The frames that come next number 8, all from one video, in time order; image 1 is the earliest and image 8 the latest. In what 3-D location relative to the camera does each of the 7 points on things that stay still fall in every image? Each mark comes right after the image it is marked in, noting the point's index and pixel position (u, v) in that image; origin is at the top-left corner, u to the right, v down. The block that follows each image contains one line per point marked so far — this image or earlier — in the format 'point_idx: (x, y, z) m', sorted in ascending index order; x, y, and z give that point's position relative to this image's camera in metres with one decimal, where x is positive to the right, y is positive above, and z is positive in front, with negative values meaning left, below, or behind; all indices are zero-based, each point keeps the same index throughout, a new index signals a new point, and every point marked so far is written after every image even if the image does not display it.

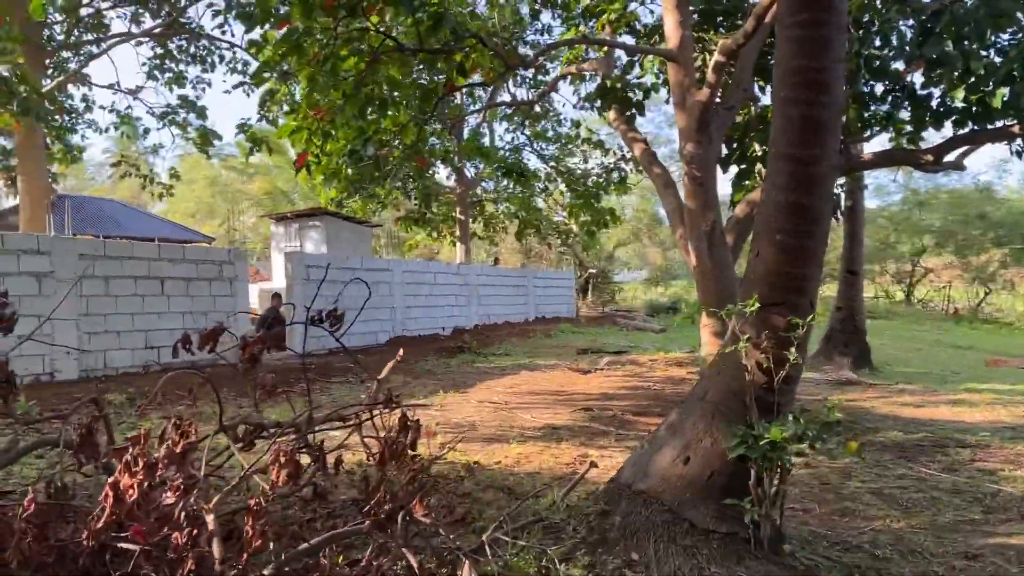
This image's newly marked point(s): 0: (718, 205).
0: (+1.2, +0.5, +5.0) m
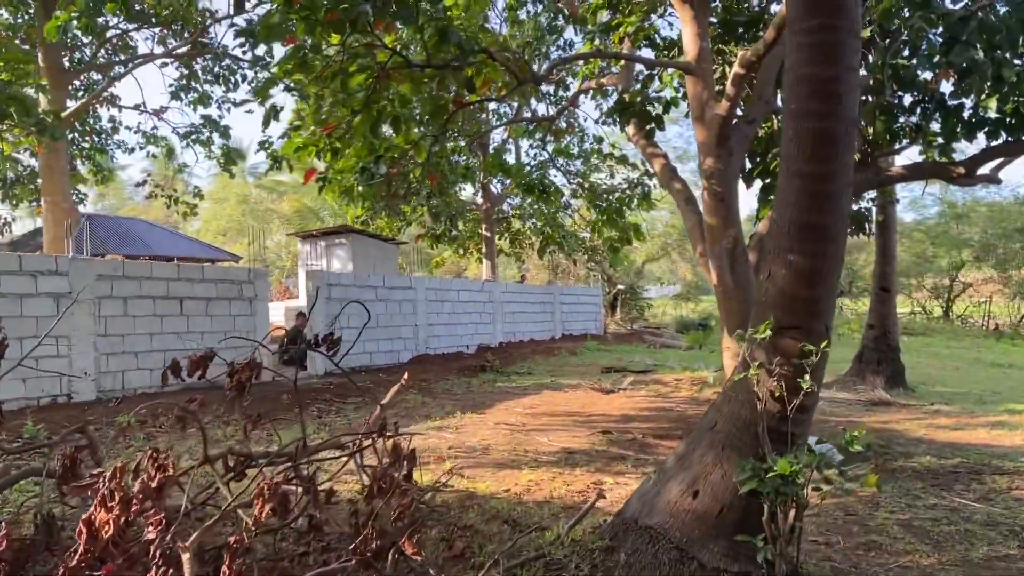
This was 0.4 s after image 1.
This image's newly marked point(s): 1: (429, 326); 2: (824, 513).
0: (+1.3, +0.4, +4.9) m
1: (-1.0, -0.5, +10.4) m
2: (+1.3, -0.9, +3.5) m
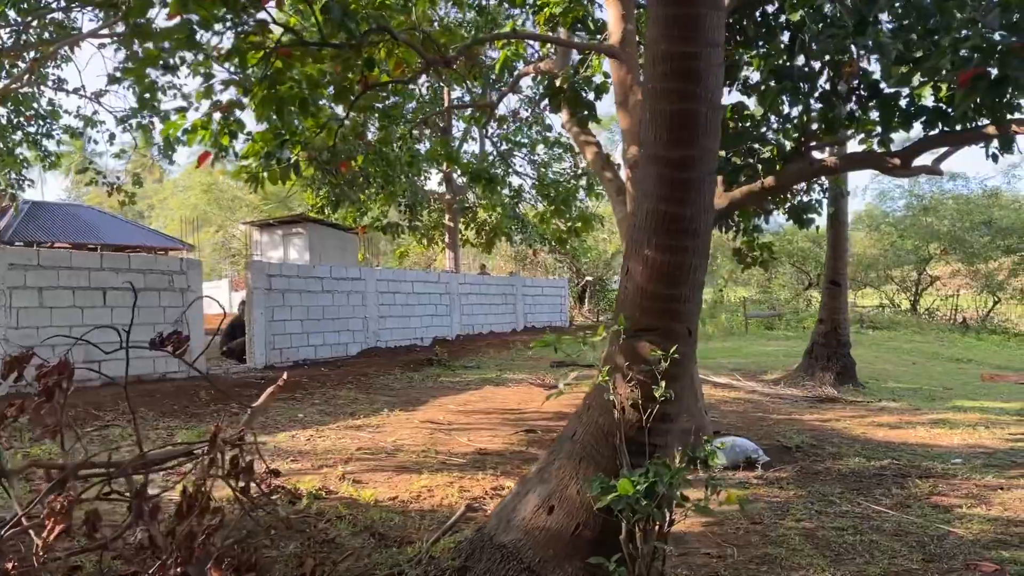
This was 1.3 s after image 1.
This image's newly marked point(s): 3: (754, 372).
0: (+0.9, +0.4, +4.7) m
1: (-1.6, -0.4, +10.2) m
2: (+0.9, -0.9, +3.4) m
3: (+2.4, -0.8, +8.4) m
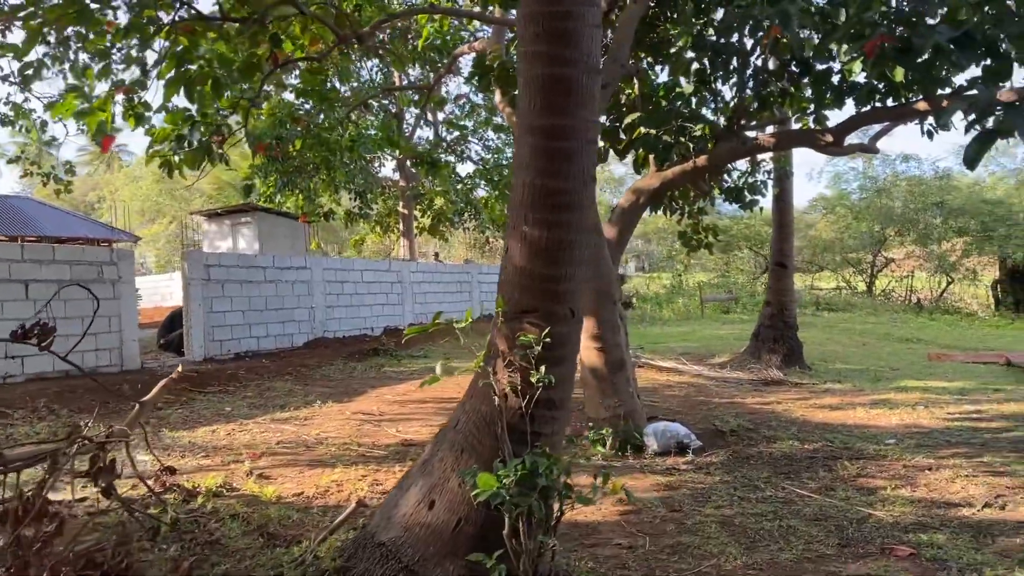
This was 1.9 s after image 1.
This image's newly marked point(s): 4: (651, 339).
0: (+0.4, +0.5, +4.5) m
1: (-2.2, -0.2, +10.0) m
2: (+0.5, -0.9, +3.3) m
3: (+1.9, -0.7, +8.3) m
4: (+1.7, -0.6, +10.2) m
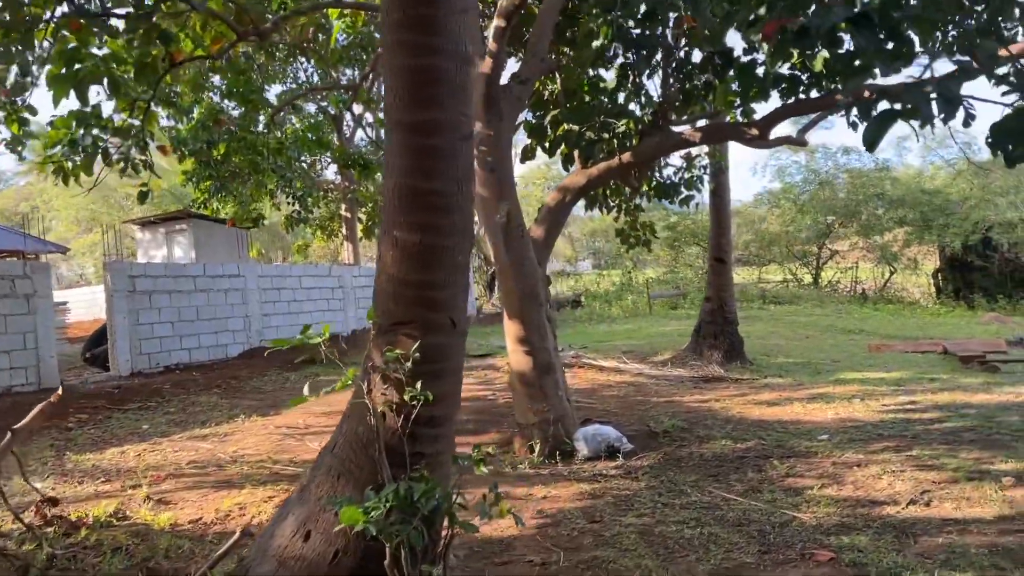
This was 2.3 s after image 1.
0: (0.0, +0.5, +4.4) m
1: (-2.9, -0.3, +9.7) m
2: (+0.2, -0.9, +3.1) m
3: (+1.3, -0.6, +8.2) m
4: (+1.0, -0.6, +10.1) m
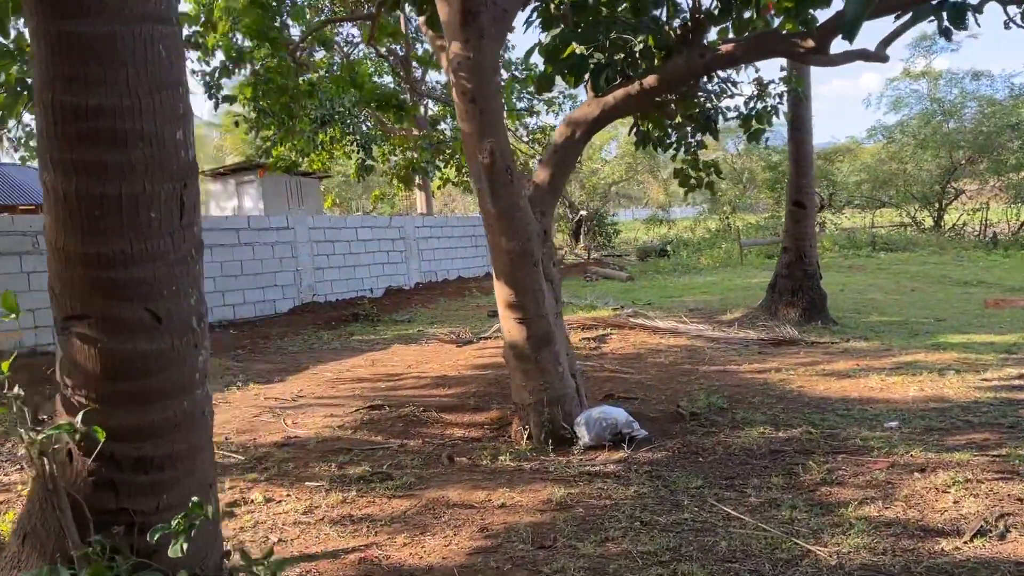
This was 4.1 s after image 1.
0: (0.0, +0.7, +3.7) m
1: (-2.2, +0.2, +9.4) m
2: (0.0, -0.7, +2.4) m
3: (+1.7, -0.2, +7.3) m
4: (+1.7, 0.0, +9.2) m
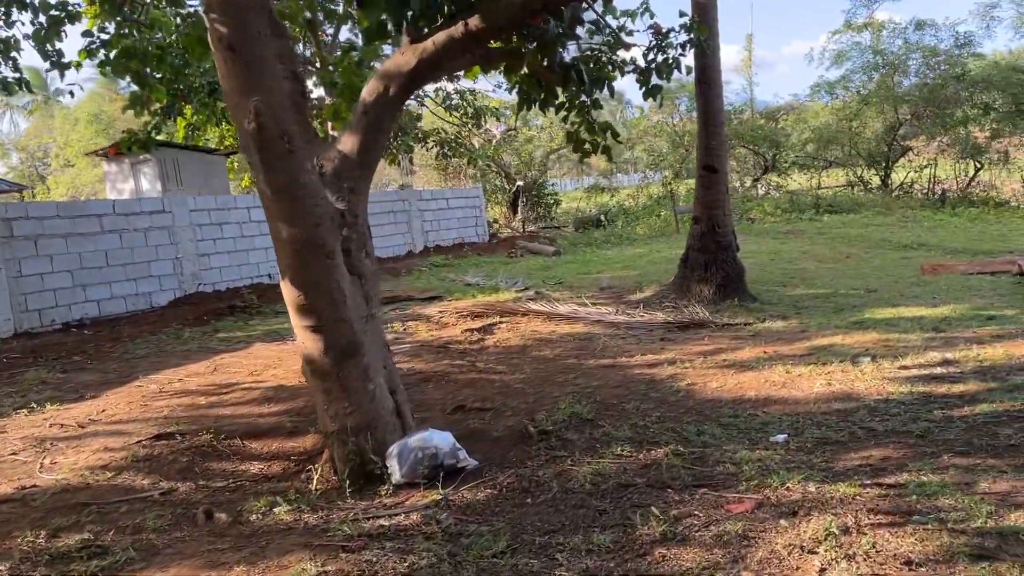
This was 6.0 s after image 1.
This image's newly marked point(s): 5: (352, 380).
0: (-0.8, +0.7, +2.9) m
1: (-3.1, +0.3, +8.5) m
2: (-0.7, -0.8, +1.7) m
3: (+0.9, 0.0, +6.6) m
4: (+0.8, +0.2, +8.5) m
5: (-0.6, -0.3, +3.0) m
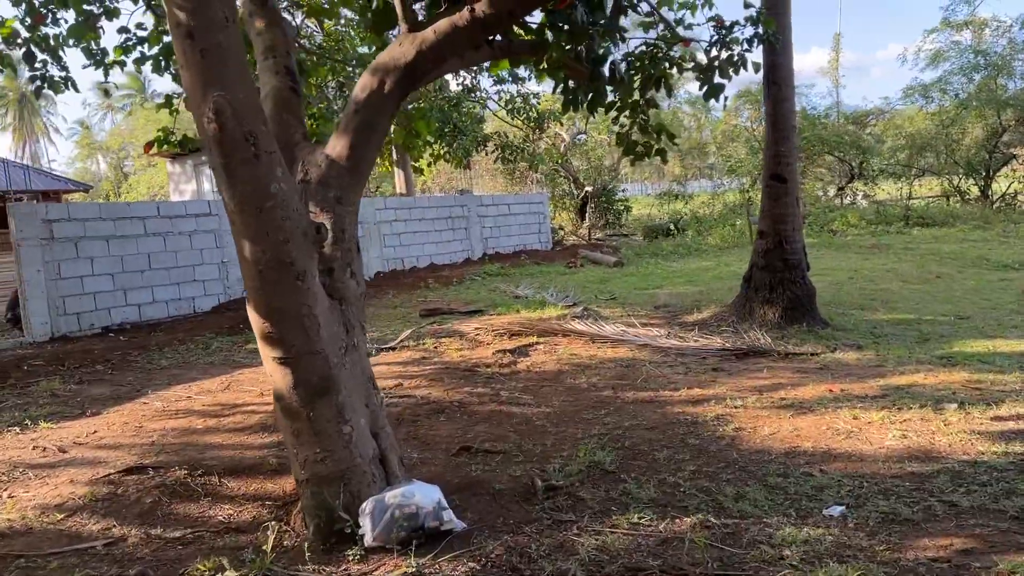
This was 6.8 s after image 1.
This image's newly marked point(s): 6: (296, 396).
0: (-0.8, +0.6, +2.5) m
1: (-2.6, +0.3, +8.3) m
2: (-0.8, -0.9, +1.3) m
3: (+1.2, -0.2, +6.1) m
4: (+1.3, +0.1, +7.9) m
5: (-0.6, -0.4, +2.6) m
6: (-0.7, -0.3, +2.6) m
